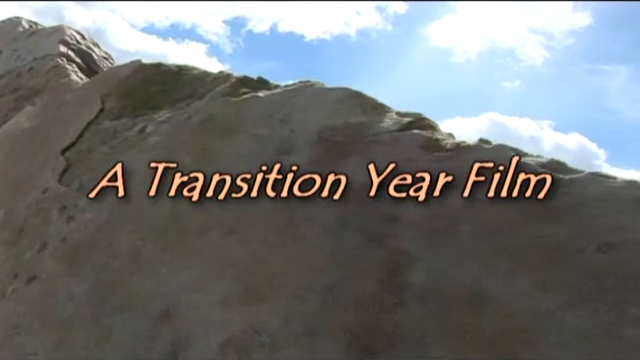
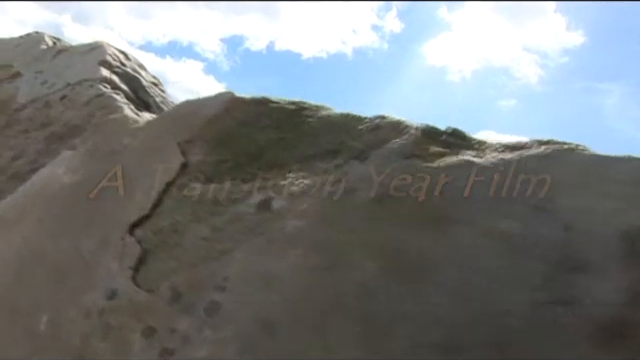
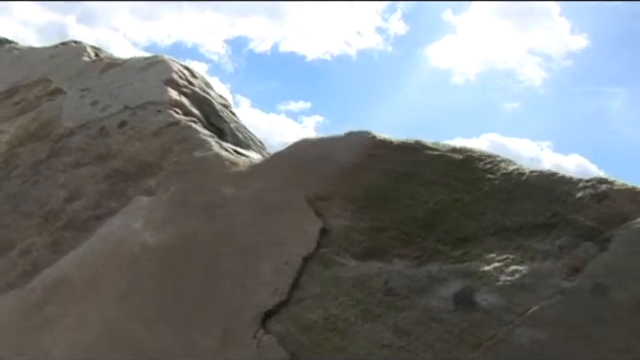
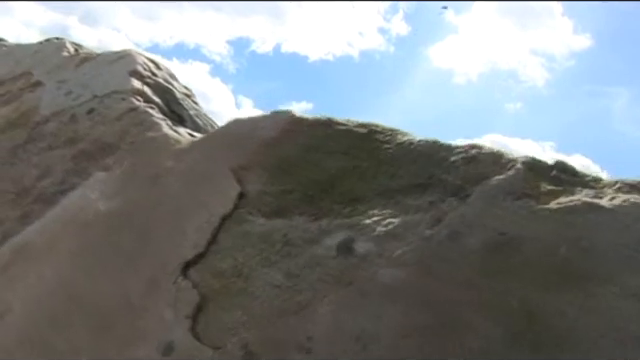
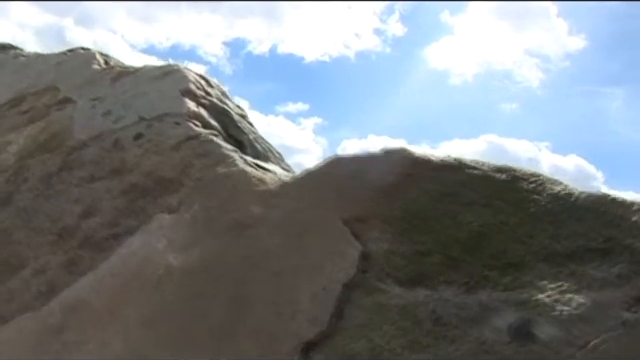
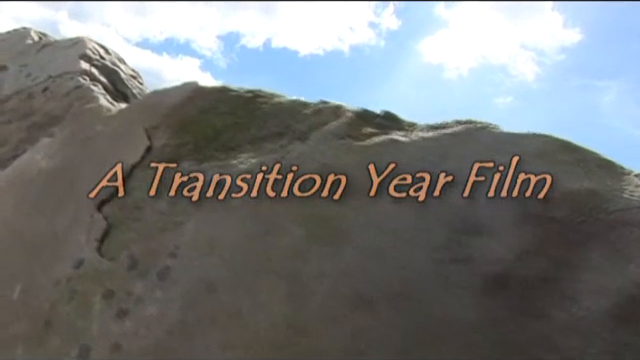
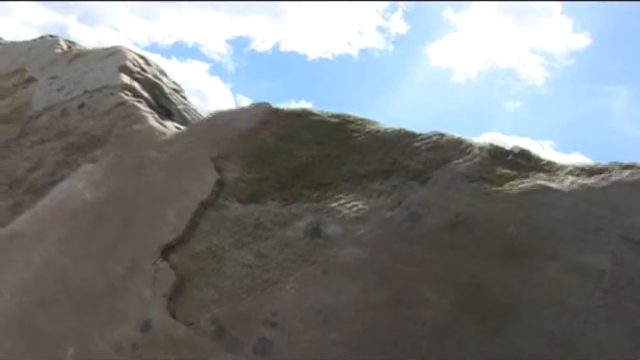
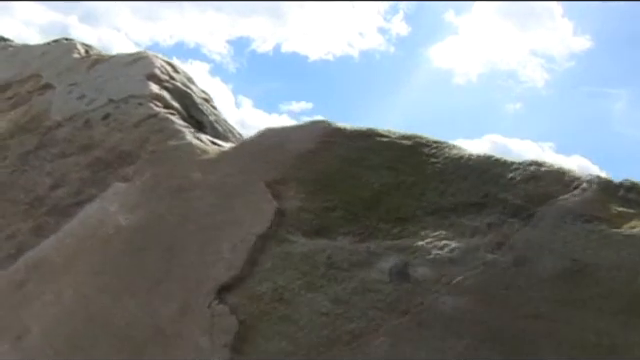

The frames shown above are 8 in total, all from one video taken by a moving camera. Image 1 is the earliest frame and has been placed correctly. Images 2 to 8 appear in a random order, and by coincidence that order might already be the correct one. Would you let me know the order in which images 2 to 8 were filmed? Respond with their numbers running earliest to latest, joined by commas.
6, 2, 7, 4, 8, 3, 5
